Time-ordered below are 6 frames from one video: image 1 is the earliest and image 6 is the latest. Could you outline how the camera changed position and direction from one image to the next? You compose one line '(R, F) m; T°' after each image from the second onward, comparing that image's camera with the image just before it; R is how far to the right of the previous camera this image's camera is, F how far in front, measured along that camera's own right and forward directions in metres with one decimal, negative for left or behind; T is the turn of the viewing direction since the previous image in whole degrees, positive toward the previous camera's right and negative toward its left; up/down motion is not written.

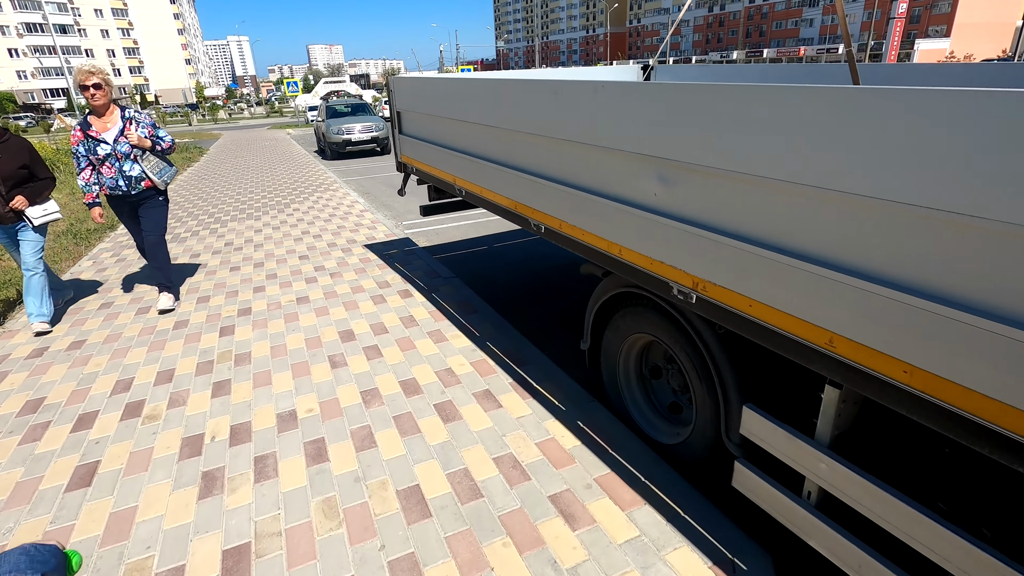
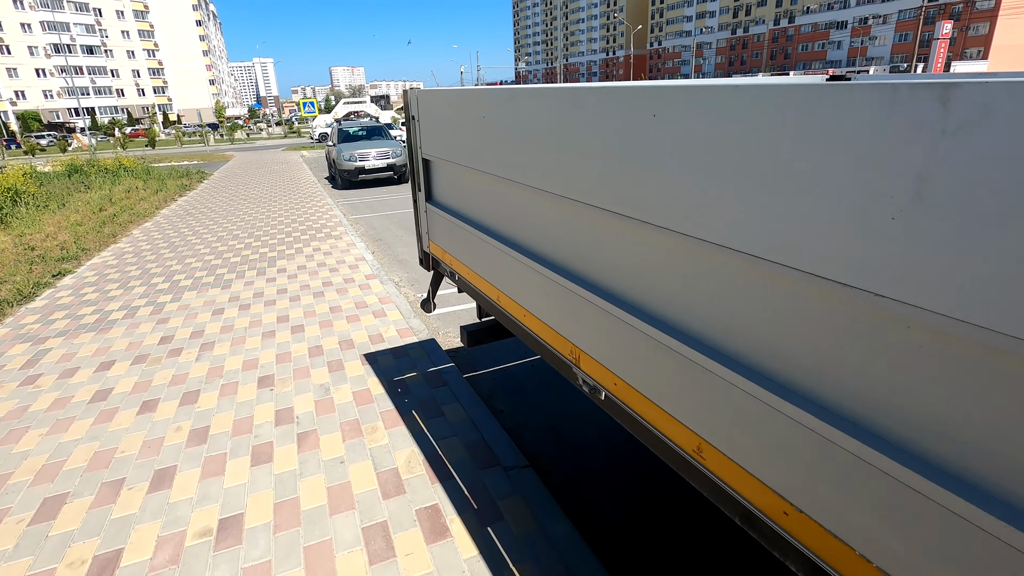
(-0.5, +2.2) m; -2°
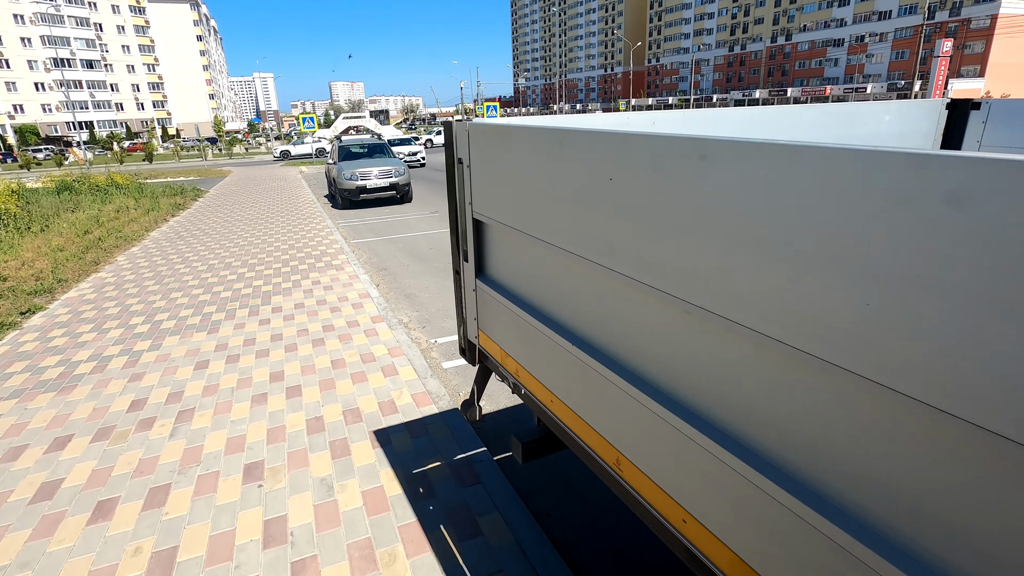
(-0.3, +0.7) m; 0°
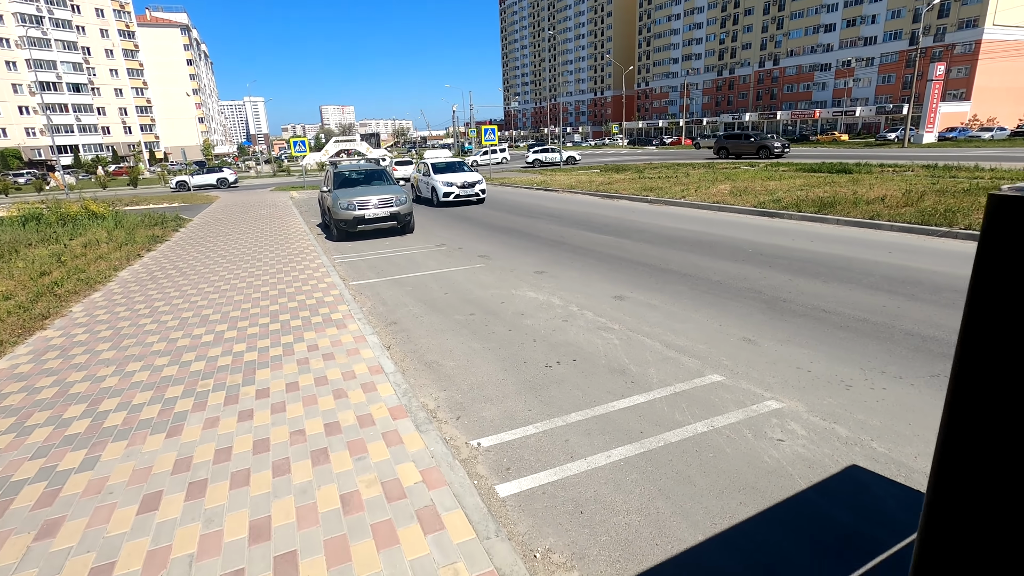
(-0.6, +1.3) m; +1°
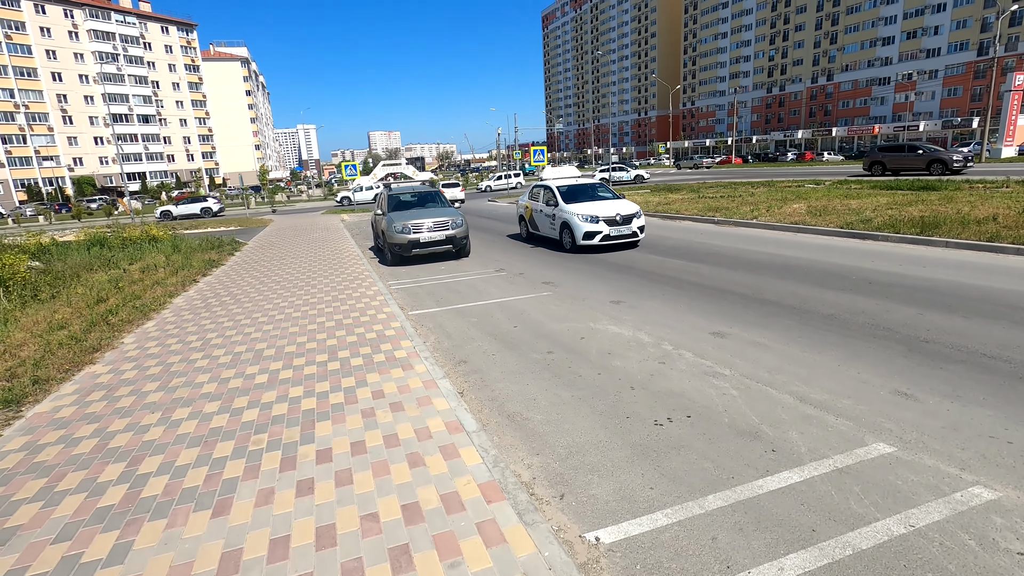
(-0.5, +0.8) m; -4°
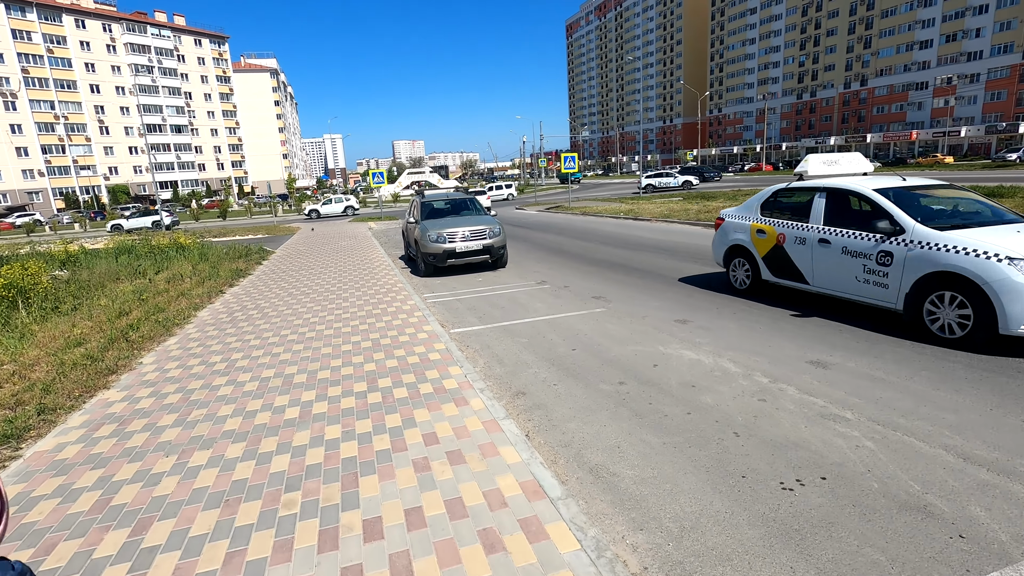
(-0.4, +0.8) m; -2°
